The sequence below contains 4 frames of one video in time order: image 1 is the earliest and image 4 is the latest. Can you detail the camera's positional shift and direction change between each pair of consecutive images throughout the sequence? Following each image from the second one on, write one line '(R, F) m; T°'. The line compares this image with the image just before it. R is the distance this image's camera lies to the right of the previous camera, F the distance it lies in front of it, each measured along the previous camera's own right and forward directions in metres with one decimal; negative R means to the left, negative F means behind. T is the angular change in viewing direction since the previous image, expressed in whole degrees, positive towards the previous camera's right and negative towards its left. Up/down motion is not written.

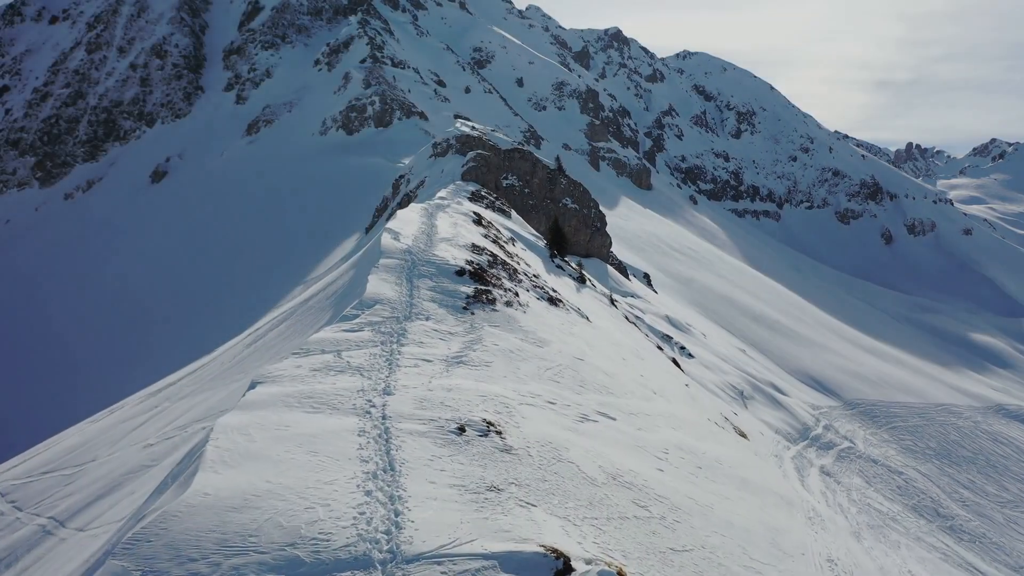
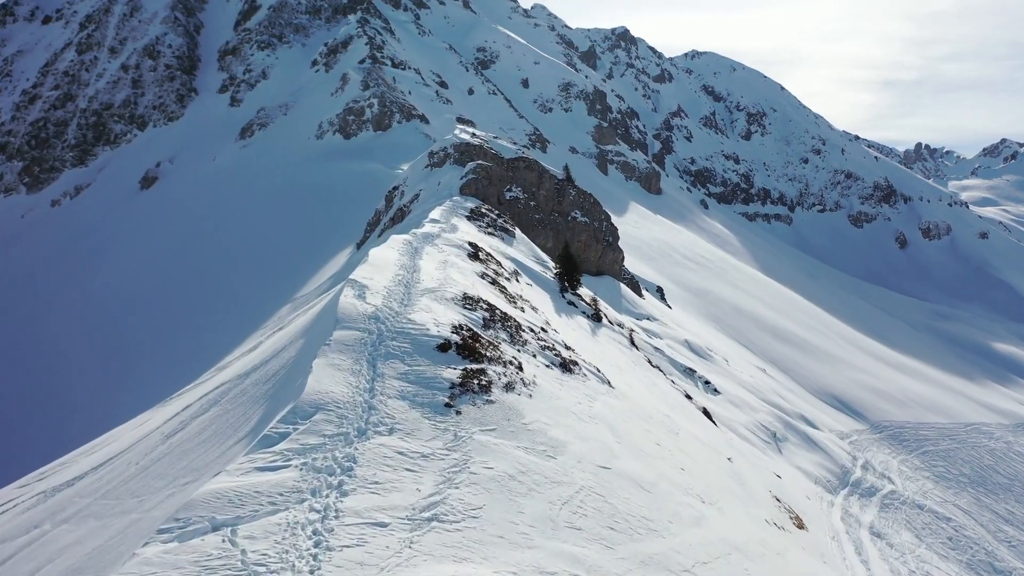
(+0.1, +4.2) m; 0°
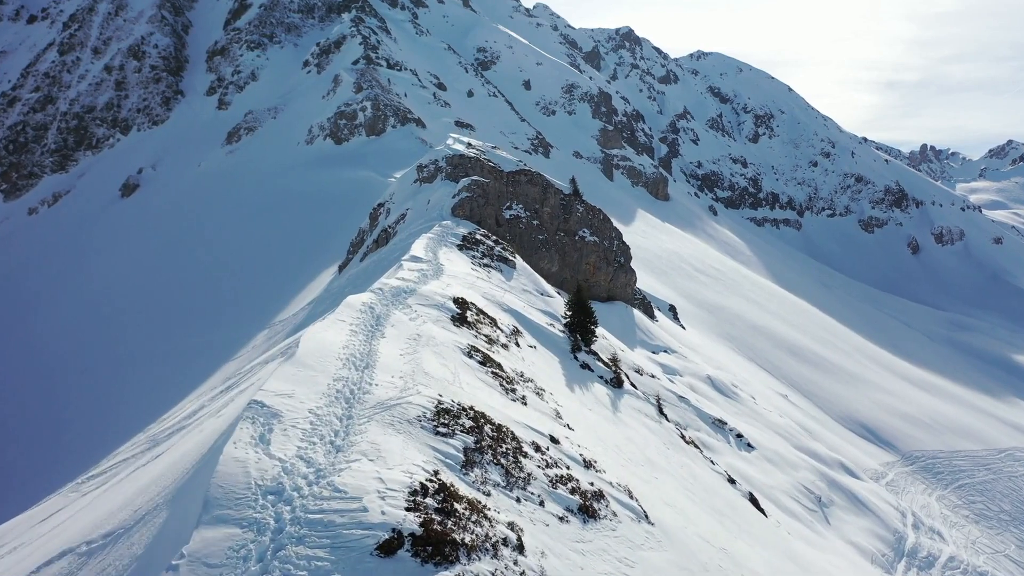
(+0.1, +5.0) m; 0°
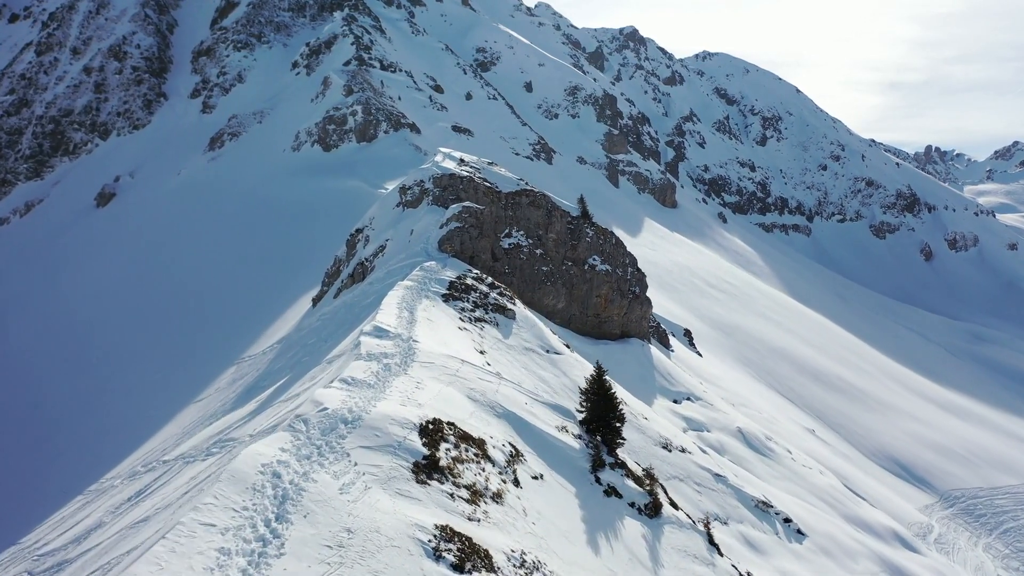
(+0.1, +5.3) m; 0°
